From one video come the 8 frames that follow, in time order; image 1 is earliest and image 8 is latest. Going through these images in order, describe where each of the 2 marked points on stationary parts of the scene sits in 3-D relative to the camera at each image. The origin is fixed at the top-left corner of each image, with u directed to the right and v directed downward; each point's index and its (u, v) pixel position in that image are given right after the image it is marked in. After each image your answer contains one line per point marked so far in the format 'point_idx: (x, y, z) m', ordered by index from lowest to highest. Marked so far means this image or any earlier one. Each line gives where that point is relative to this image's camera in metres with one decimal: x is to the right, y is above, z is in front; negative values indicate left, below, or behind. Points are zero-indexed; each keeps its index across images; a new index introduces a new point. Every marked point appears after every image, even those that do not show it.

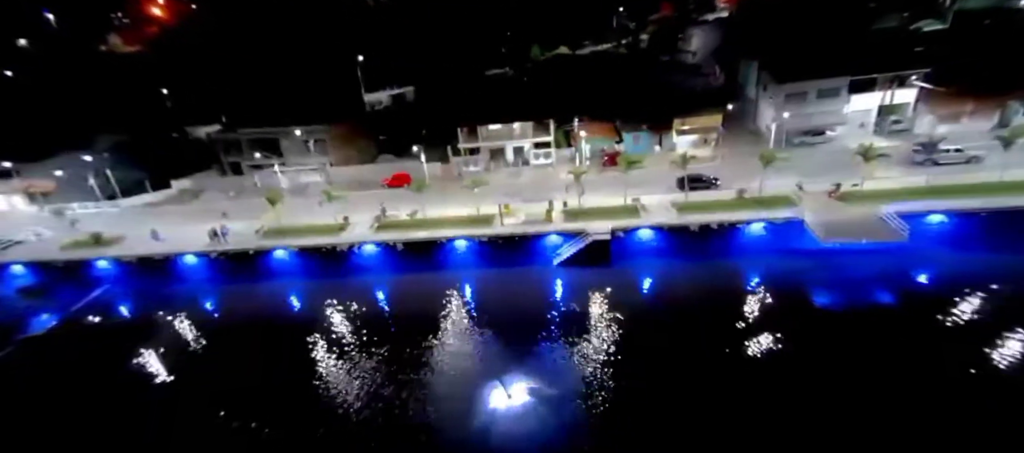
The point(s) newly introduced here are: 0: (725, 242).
0: (+9.3, -0.6, +18.6) m
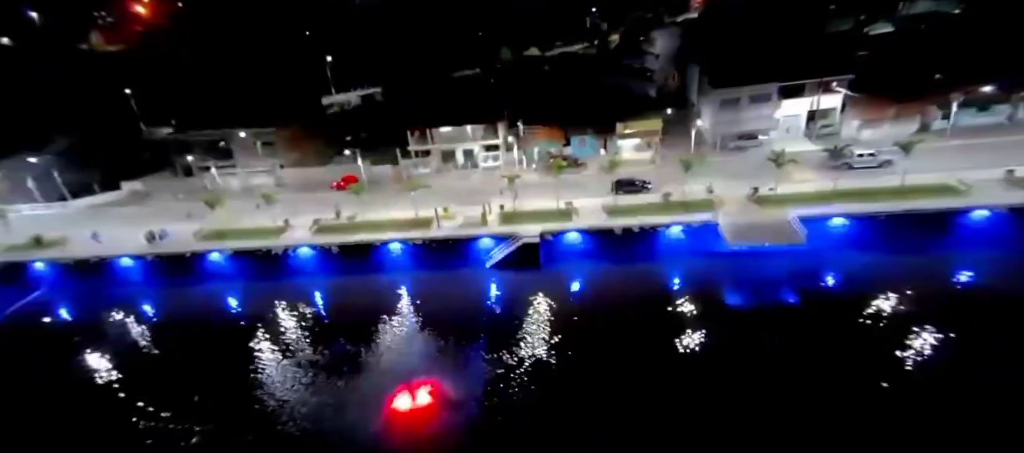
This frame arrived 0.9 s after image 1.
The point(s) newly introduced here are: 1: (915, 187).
0: (+6.1, -0.7, +19.1) m
1: (+16.2, +1.5, +17.7) m
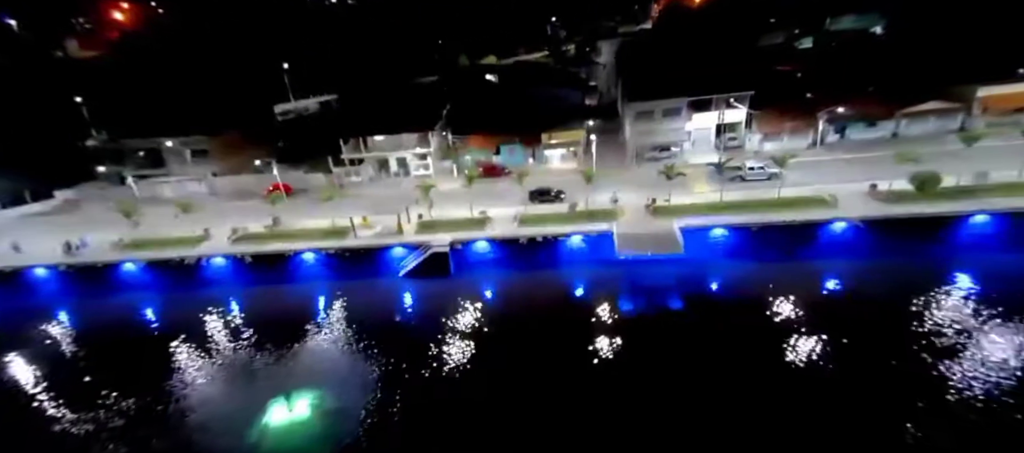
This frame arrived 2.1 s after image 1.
0: (+1.8, -1.2, +19.9) m
1: (+12.0, +1.1, +18.9) m
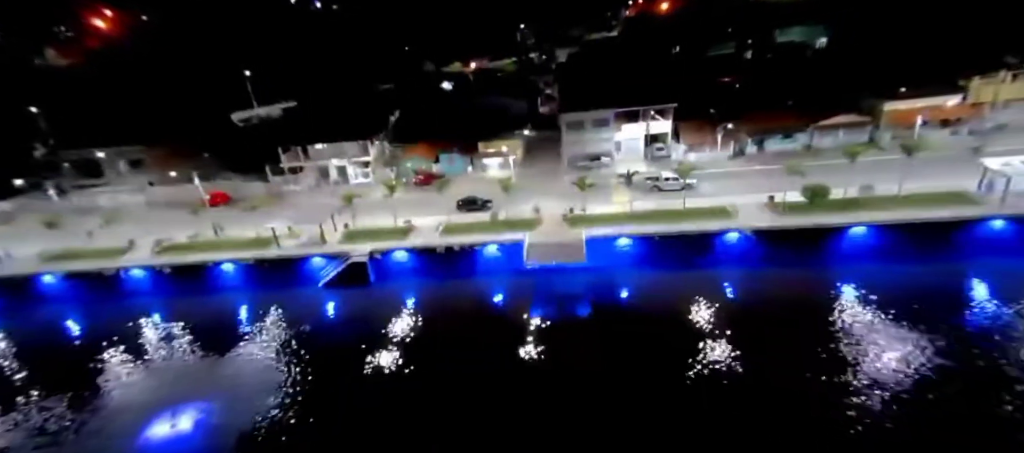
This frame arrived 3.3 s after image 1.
0: (-2.0, -1.6, +20.3) m
1: (+8.2, +0.7, +19.6) m
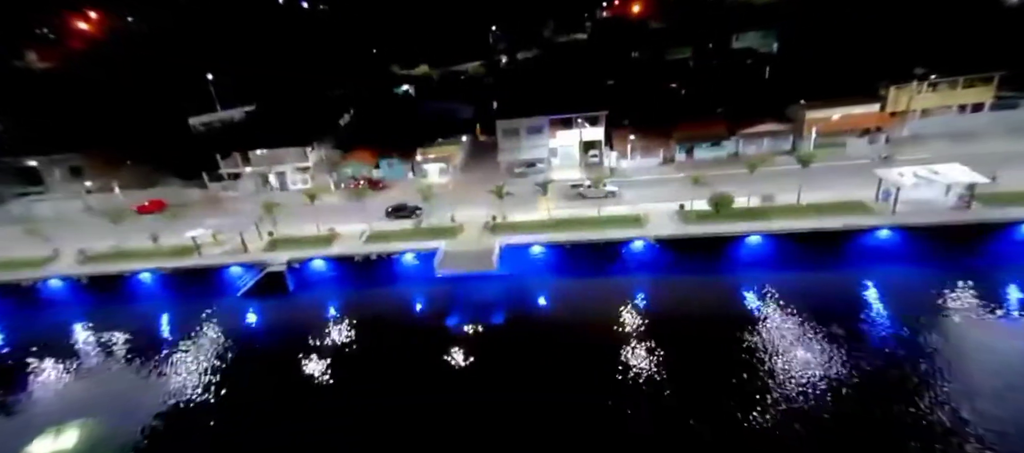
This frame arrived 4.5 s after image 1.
0: (-5.8, -2.0, +20.3) m
1: (+4.4, +0.3, +19.7) m
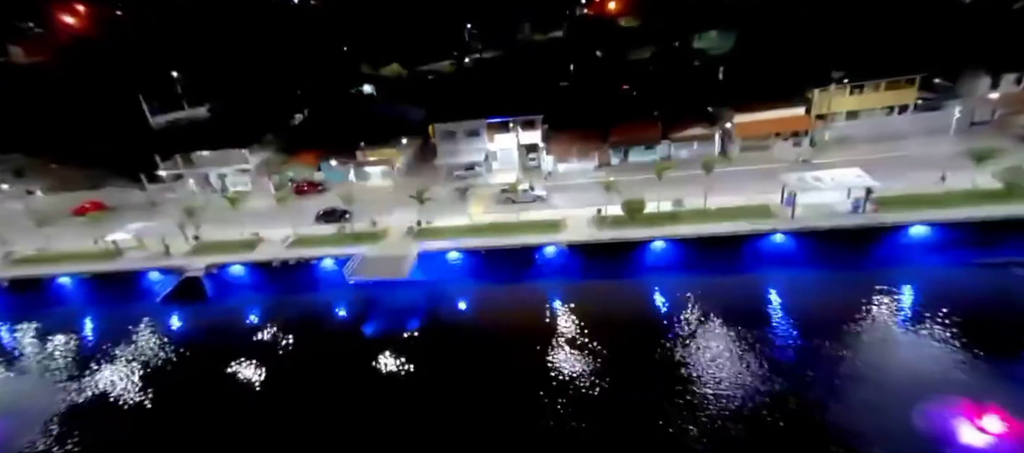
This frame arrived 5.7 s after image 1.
0: (-9.4, -2.2, +20.2) m
1: (+0.8, +0.1, +19.8) m
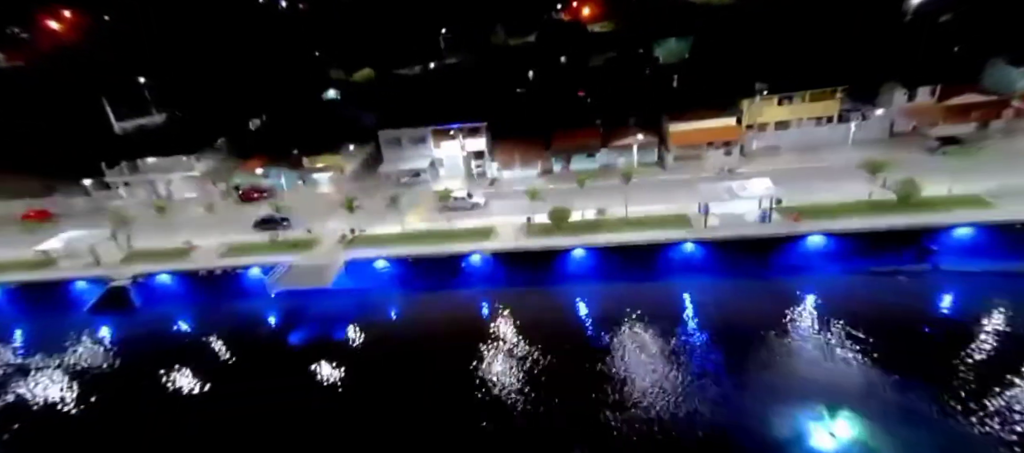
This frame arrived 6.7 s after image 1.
0: (-12.5, -2.6, +20.2) m
1: (-2.3, -0.2, +20.0) m
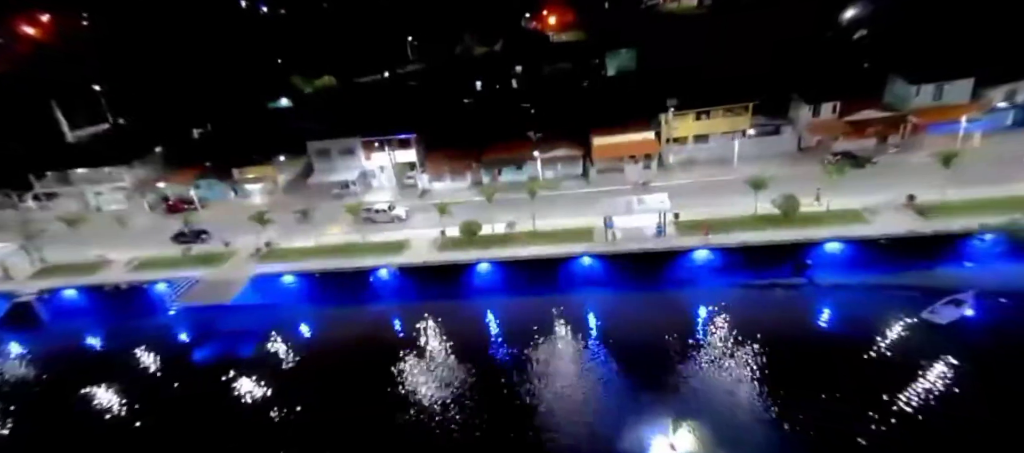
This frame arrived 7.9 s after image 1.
0: (-16.3, -3.3, +19.8) m
1: (-6.2, -0.8, +19.9) m
